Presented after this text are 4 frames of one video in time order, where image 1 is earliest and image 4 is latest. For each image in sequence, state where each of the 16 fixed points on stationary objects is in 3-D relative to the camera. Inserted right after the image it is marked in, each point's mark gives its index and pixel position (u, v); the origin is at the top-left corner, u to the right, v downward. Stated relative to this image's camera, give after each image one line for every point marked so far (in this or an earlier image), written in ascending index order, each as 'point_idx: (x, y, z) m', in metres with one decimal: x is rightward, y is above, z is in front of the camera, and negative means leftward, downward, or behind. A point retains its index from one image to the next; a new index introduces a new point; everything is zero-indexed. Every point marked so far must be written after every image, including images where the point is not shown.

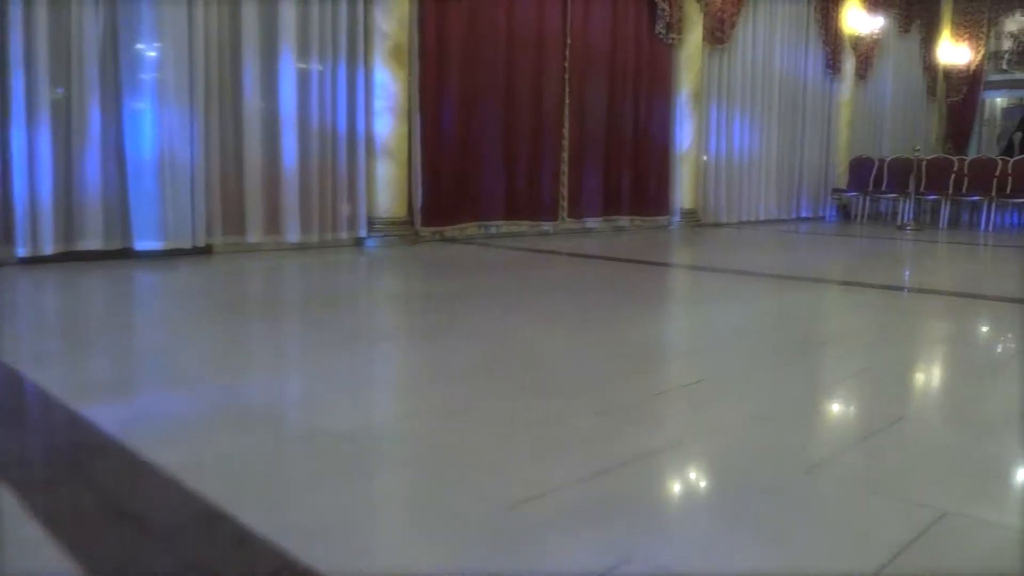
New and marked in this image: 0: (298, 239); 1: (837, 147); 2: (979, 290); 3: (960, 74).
0: (-1.3, +0.3, +5.5) m
1: (+3.9, +1.7, +10.8) m
2: (+3.3, 0.0, +6.4) m
3: (+6.6, +3.1, +13.3) m
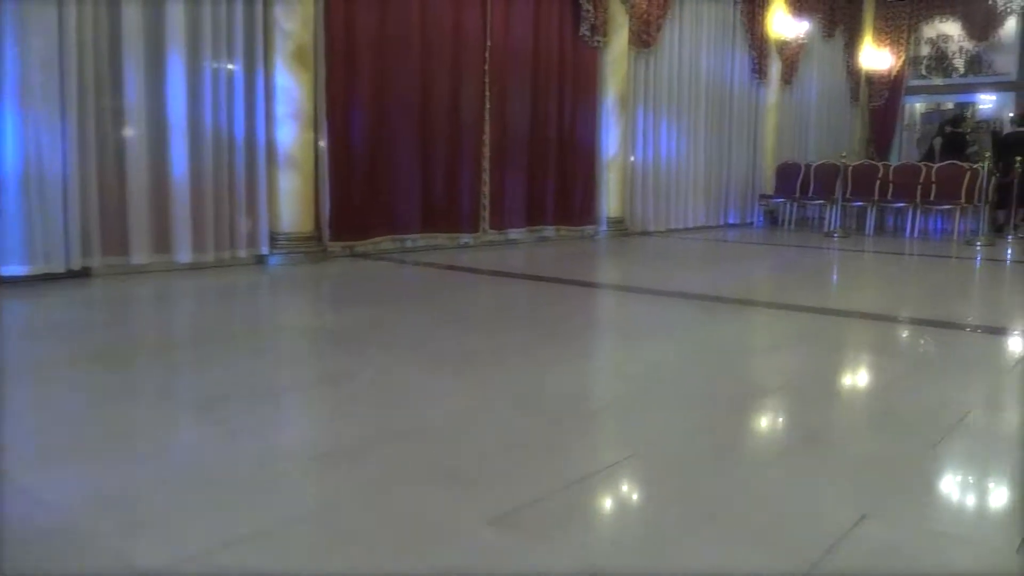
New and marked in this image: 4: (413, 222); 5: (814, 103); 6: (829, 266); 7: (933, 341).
0: (-1.8, +0.2, +5.0) m
1: (+3.0, +1.6, +10.7) m
2: (+2.7, -0.1, +6.3) m
3: (+5.5, +3.1, +13.4) m
4: (-0.7, +0.5, +6.3) m
5: (+3.9, +2.4, +11.8) m
6: (+2.6, +0.2, +7.5) m
7: (+1.8, -0.2, +4.0) m
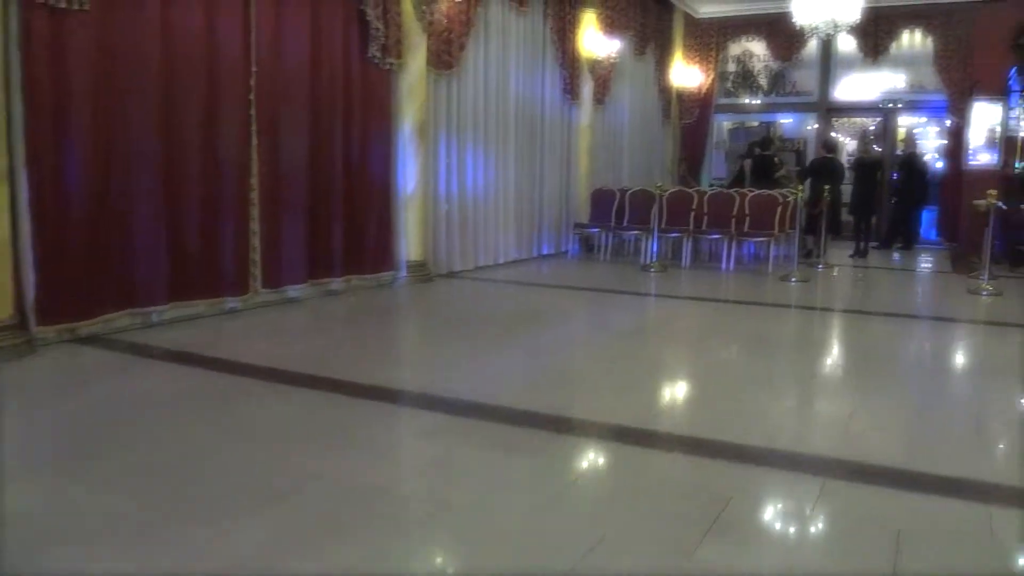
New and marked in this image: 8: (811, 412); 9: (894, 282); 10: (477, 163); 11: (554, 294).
0: (-2.8, -0.3, +3.7) m
1: (+0.7, +1.2, +10.2) m
2: (+1.4, -0.5, +5.8) m
3: (+2.6, +2.8, +13.2) m
4: (-2.0, 0.0, +5.1) m
5: (+1.4, +2.1, +11.4) m
6: (+1.0, -0.2, +7.0) m
7: (+0.9, -0.6, +3.3) m
8: (+1.5, -0.6, +4.7) m
9: (+3.7, +0.1, +8.8) m
10: (-0.3, +1.1, +8.2) m
11: (+0.3, 0.0, +7.5) m
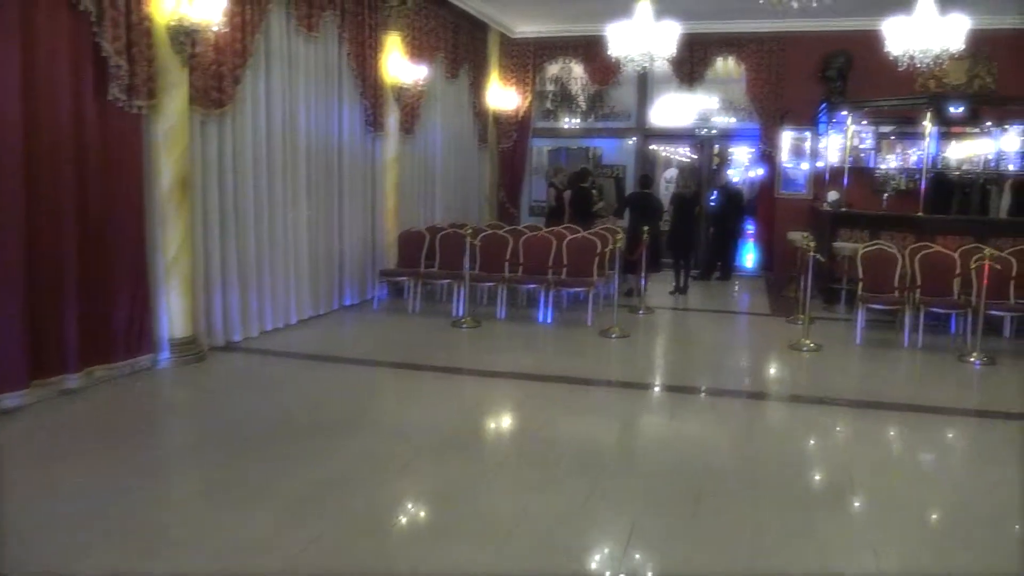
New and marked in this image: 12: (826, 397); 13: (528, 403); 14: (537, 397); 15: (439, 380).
0: (-3.6, -1.0, +2.2) m
1: (-1.3, +0.7, +9.2) m
2: (+0.2, -1.0, +5.1) m
3: (0.0, +2.4, +12.6) m
4: (-3.0, -0.6, +3.8) m
5: (-0.8, +1.6, +10.6) m
6: (-0.4, -0.7, +6.2) m
7: (+0.2, -1.1, +2.6) m
8: (+0.5, -1.1, +4.0) m
9: (+1.9, -0.4, +8.4) m
10: (-2.0, +0.6, +7.1) m
11: (-1.2, -0.6, +6.5) m
12: (+2.2, -0.8, +6.4) m
13: (+0.1, -0.8, +6.1) m
14: (+0.2, -0.7, +6.2) m
15: (-0.5, -0.6, +6.5) m
